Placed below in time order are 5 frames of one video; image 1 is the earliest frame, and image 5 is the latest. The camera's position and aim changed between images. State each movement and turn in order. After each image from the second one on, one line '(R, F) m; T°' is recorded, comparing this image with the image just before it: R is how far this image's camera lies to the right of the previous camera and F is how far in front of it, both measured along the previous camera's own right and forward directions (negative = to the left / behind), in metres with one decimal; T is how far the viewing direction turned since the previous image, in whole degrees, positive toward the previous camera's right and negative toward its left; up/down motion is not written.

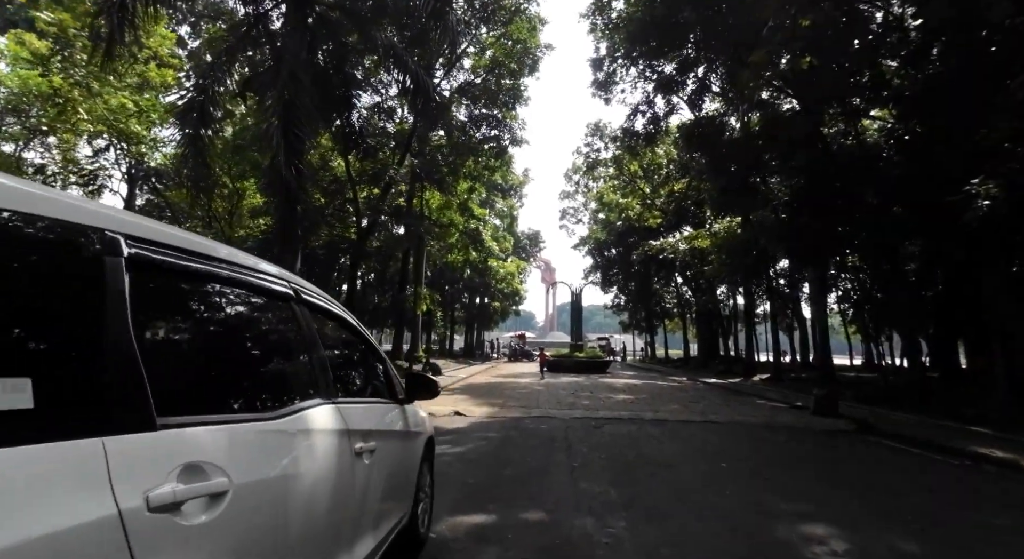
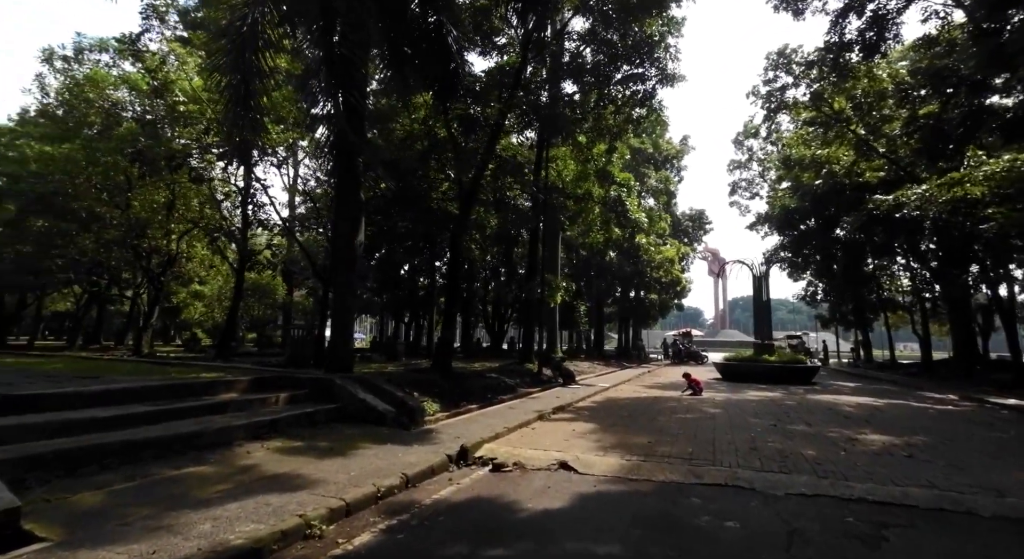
(+0.2, +4.3) m; -17°
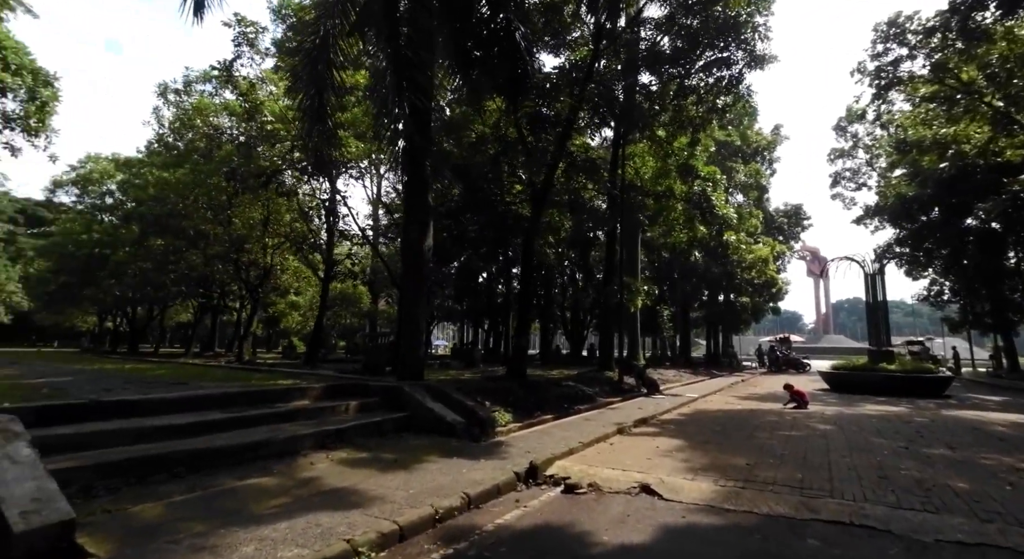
(+0.1, +0.5) m; -9°
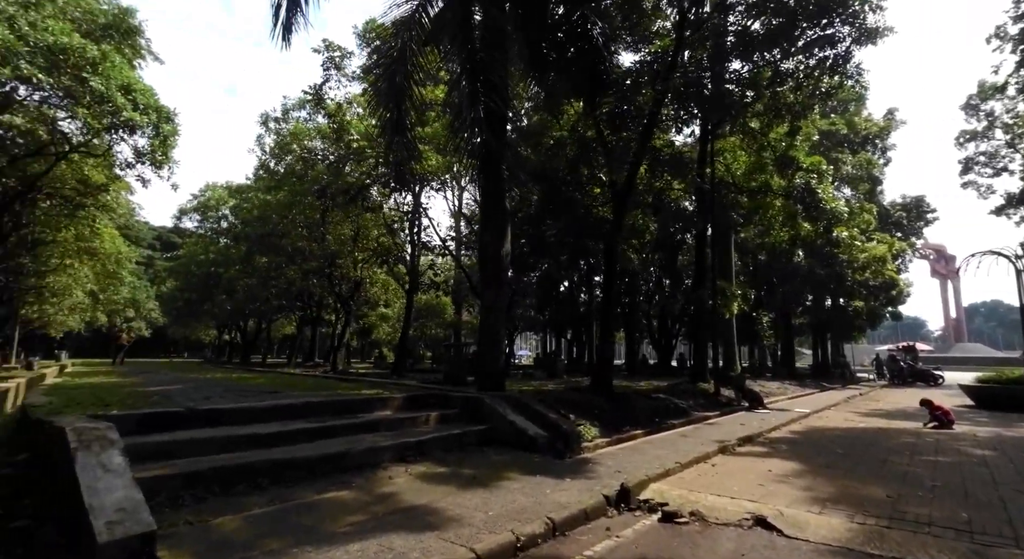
(0.0, +0.4) m; -9°
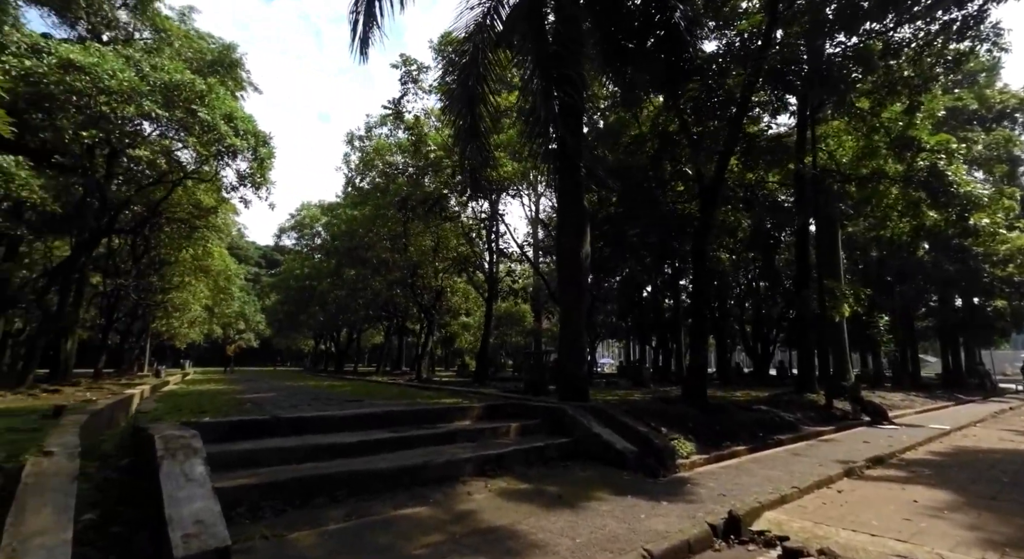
(0.0, +0.4) m; -9°
